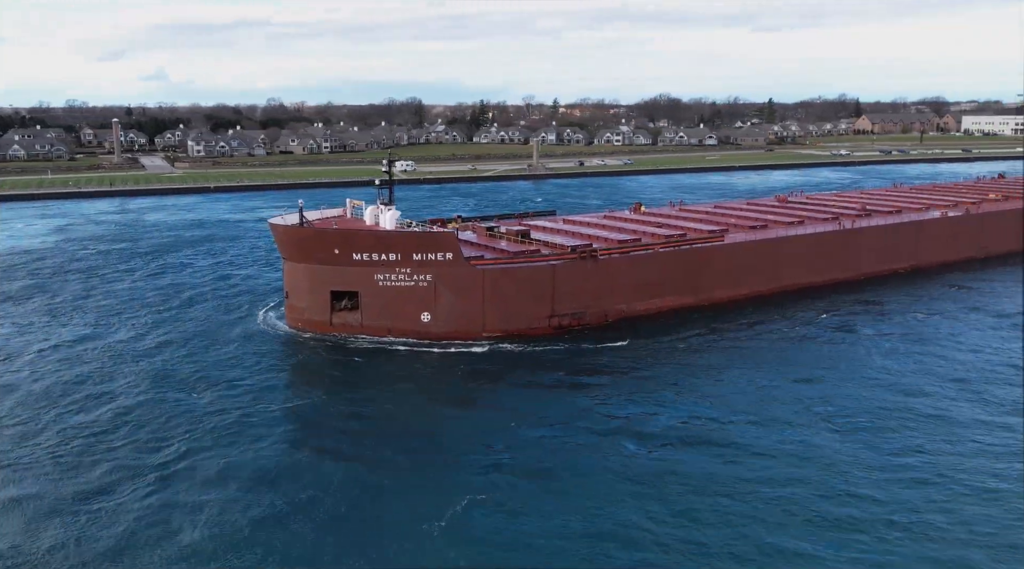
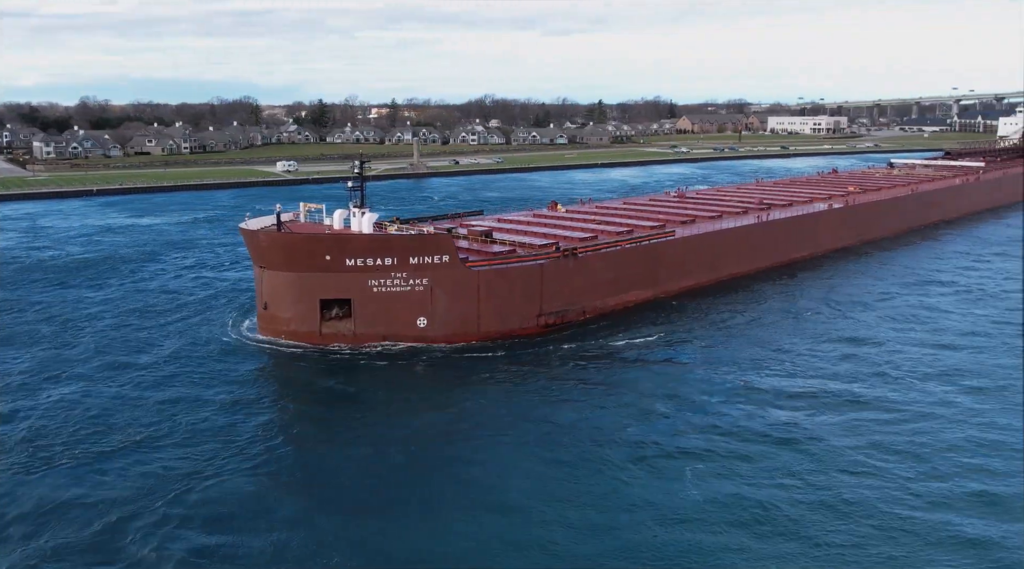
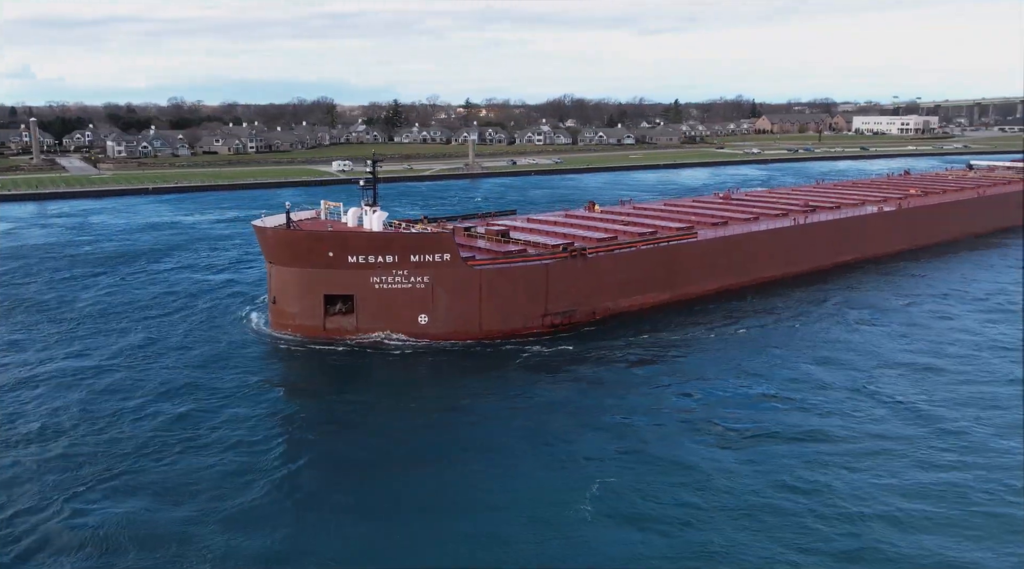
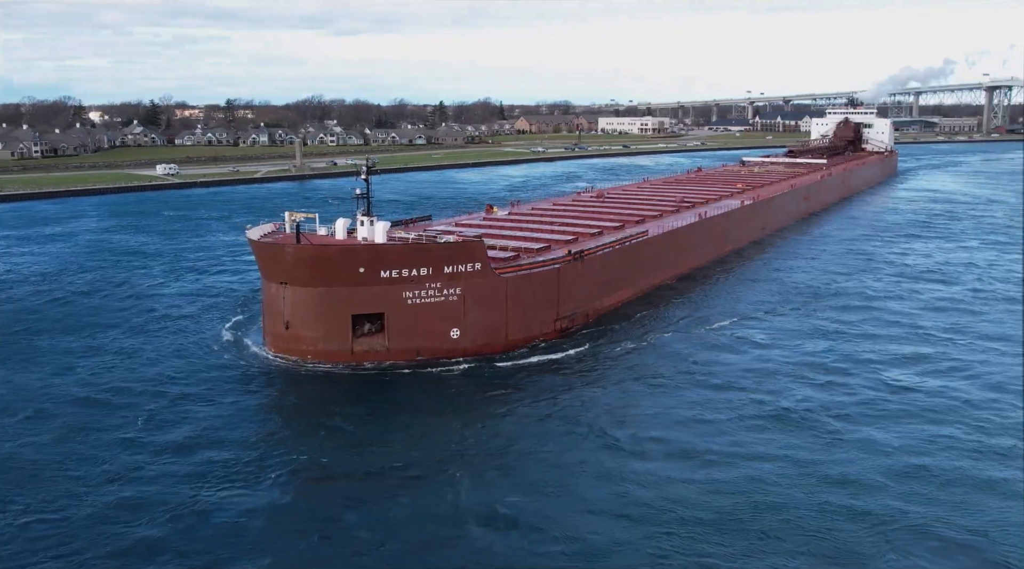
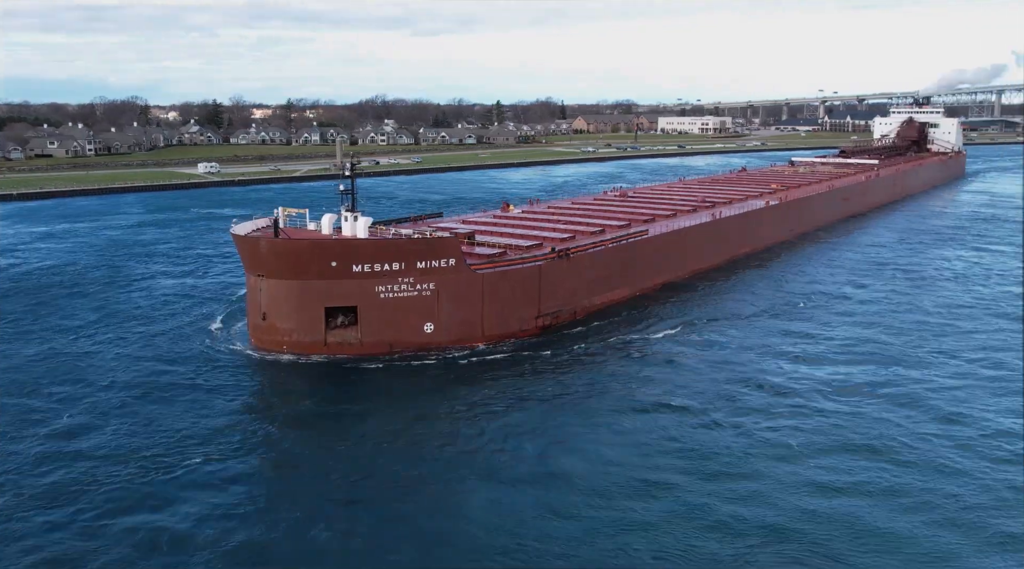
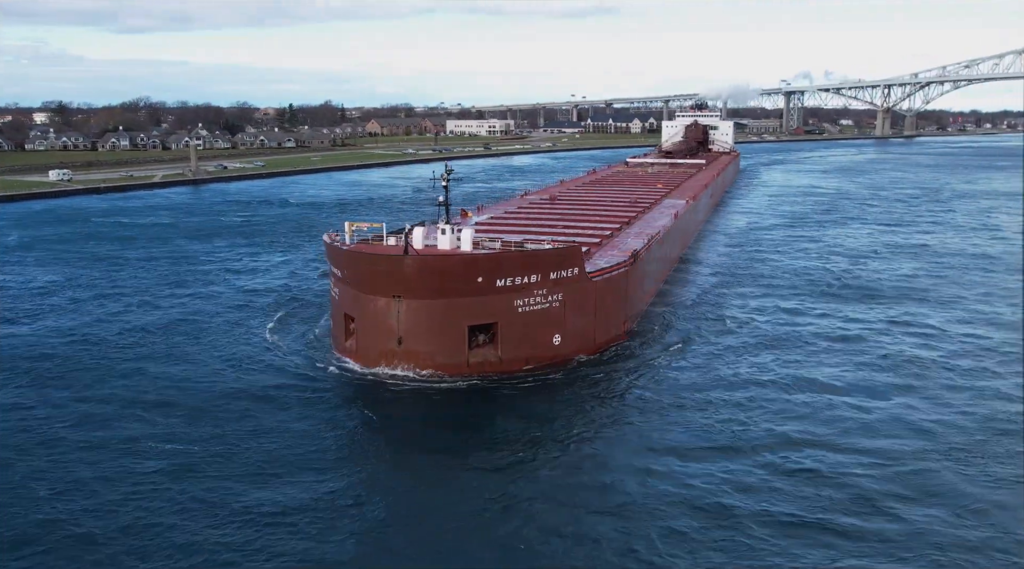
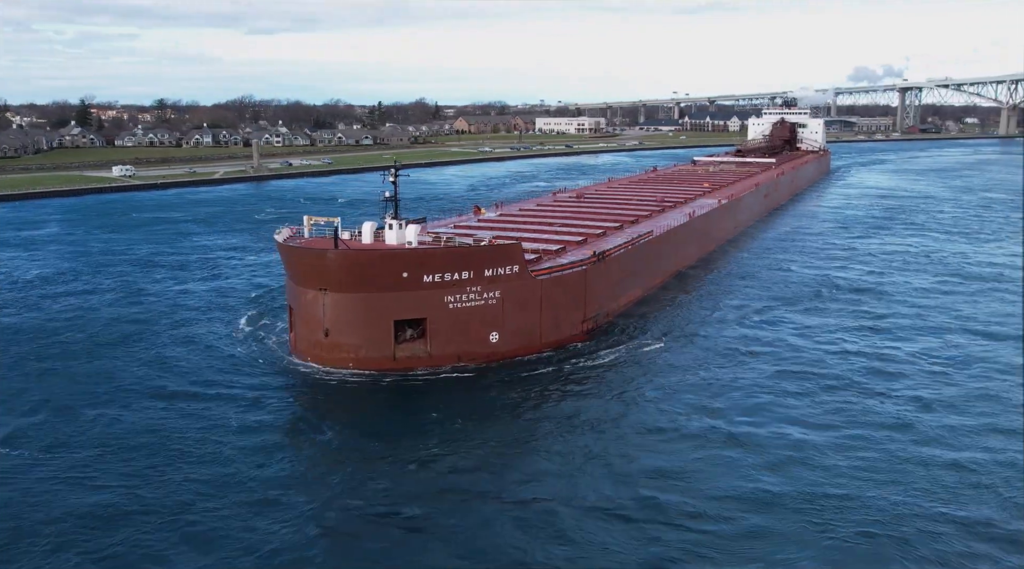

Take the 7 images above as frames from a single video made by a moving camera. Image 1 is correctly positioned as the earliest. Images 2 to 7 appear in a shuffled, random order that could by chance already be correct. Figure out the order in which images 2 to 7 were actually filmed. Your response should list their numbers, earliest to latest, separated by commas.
3, 2, 5, 4, 7, 6
